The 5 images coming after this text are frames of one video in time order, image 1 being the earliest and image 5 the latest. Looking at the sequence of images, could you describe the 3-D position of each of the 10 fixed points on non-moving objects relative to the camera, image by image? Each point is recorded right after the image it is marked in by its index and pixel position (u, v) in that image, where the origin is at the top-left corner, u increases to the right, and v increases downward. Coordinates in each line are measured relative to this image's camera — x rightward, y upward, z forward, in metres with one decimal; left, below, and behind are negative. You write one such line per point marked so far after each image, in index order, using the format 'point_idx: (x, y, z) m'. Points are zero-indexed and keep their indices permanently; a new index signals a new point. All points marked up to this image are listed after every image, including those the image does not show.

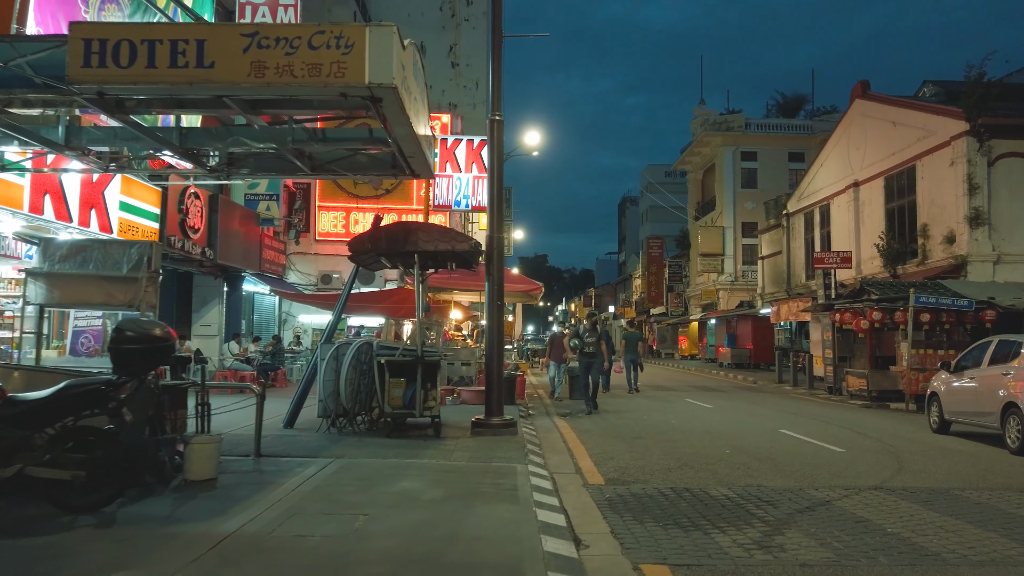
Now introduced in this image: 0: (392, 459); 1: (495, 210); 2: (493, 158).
0: (-1.3, -1.9, +8.3) m
1: (-0.3, +1.1, +10.7) m
2: (-0.3, +1.8, +10.7) m
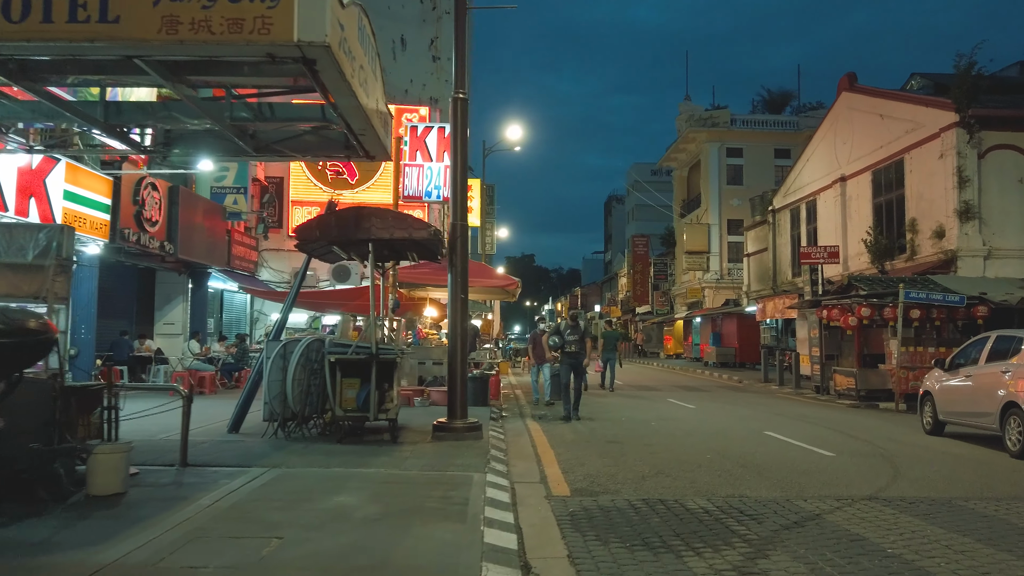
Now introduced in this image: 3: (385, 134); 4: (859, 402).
0: (-1.7, -1.8, +7.5) m
1: (-0.7, +1.2, +9.8) m
2: (-0.7, +1.9, +9.9) m
3: (-1.5, +1.8, +9.0) m
4: (+8.4, -2.7, +18.2) m
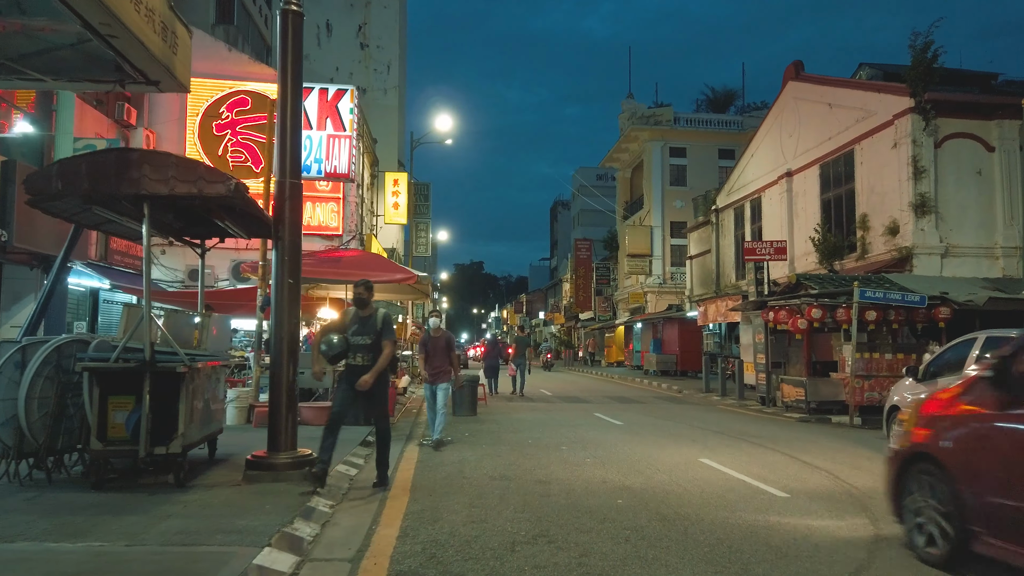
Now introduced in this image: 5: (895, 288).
0: (-3.0, -1.6, +4.8) m
1: (-2.2, +1.4, +7.2) m
2: (-2.2, +2.1, +7.2) m
3: (-2.9, +2.0, +6.3) m
4: (+6.3, -2.7, +16.1) m
5: (+8.1, 0.0, +15.9) m
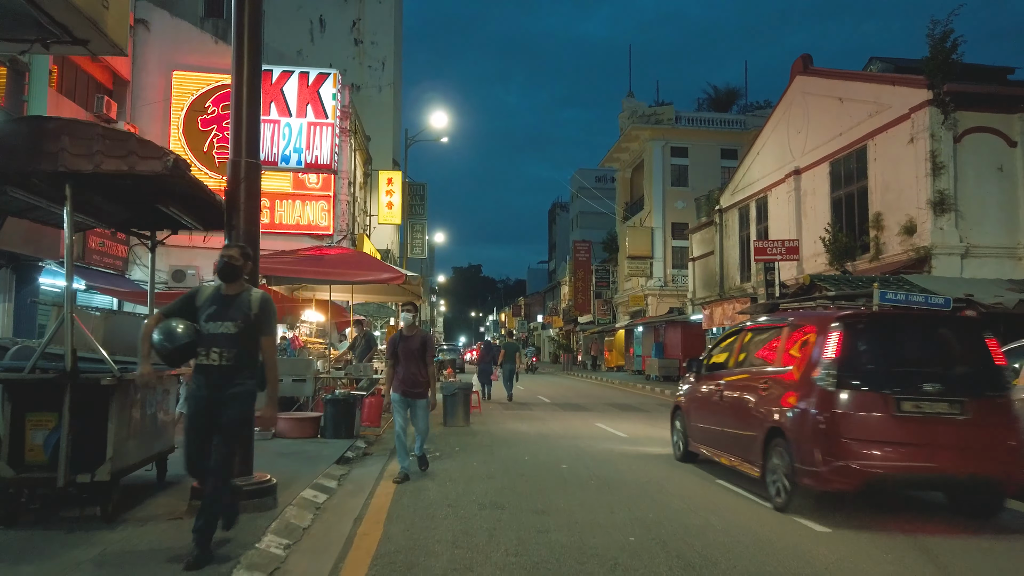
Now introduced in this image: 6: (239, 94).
0: (-3.1, -1.6, +3.7) m
1: (-2.2, +1.4, +6.2) m
2: (-2.2, +2.1, +6.2) m
3: (-3.0, +2.1, +5.3) m
4: (+6.2, -2.7, +15.1) m
5: (+8.0, 0.0, +14.9) m
6: (-2.2, +1.6, +6.2) m
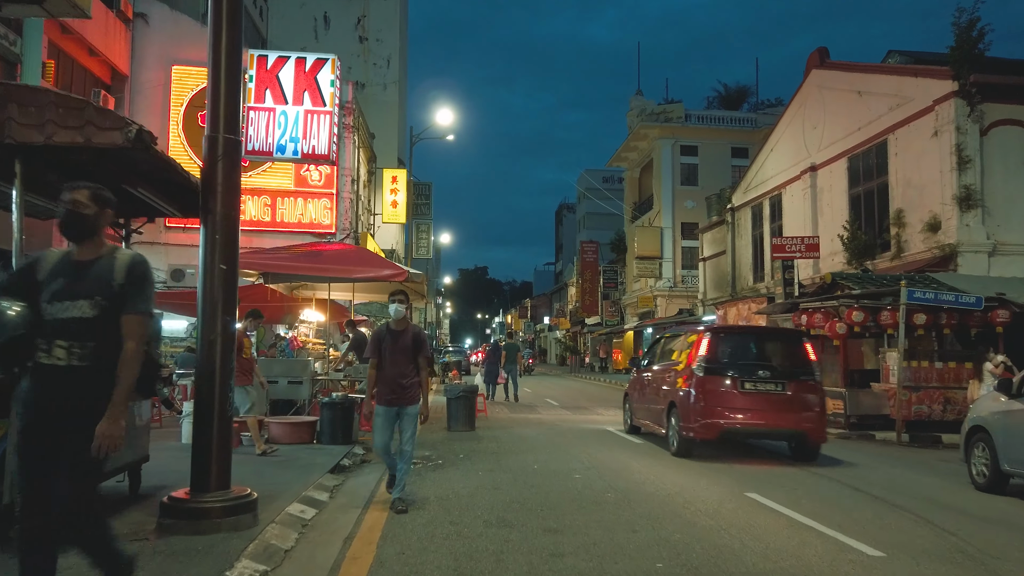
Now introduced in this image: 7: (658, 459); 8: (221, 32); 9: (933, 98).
0: (-3.1, -1.5, +3.1) m
1: (-2.2, +1.5, +5.5) m
2: (-2.2, +2.2, +5.6) m
3: (-2.9, +2.1, +4.7) m
4: (+6.4, -2.7, +14.3) m
5: (+8.1, 0.0, +14.2) m
6: (-2.2, +1.6, +5.5) m
7: (+1.9, -2.2, +9.8) m
8: (-2.1, +1.8, +5.6) m
9: (+10.3, +4.7, +18.5) m
